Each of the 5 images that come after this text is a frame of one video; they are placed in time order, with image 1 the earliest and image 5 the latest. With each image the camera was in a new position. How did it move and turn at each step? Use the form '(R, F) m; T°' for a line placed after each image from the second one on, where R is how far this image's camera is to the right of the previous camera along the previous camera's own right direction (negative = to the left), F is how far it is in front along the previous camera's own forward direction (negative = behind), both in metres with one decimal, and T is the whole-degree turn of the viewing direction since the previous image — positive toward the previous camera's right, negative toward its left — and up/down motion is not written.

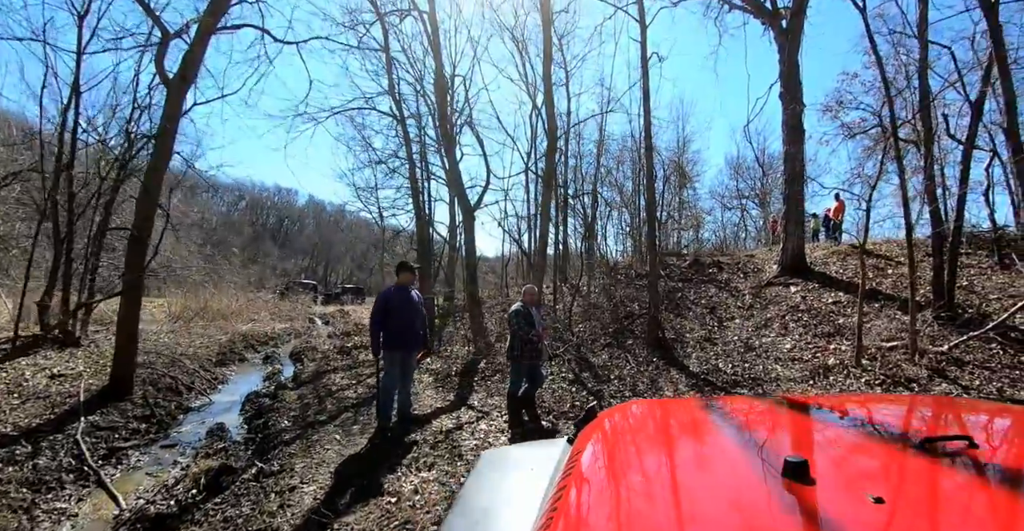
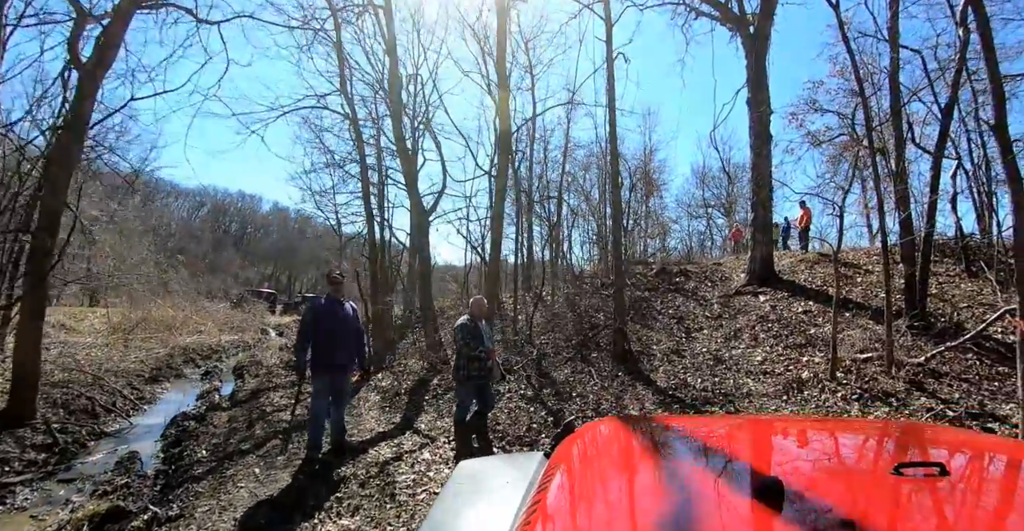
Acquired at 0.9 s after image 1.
(+0.3, +0.8) m; +3°
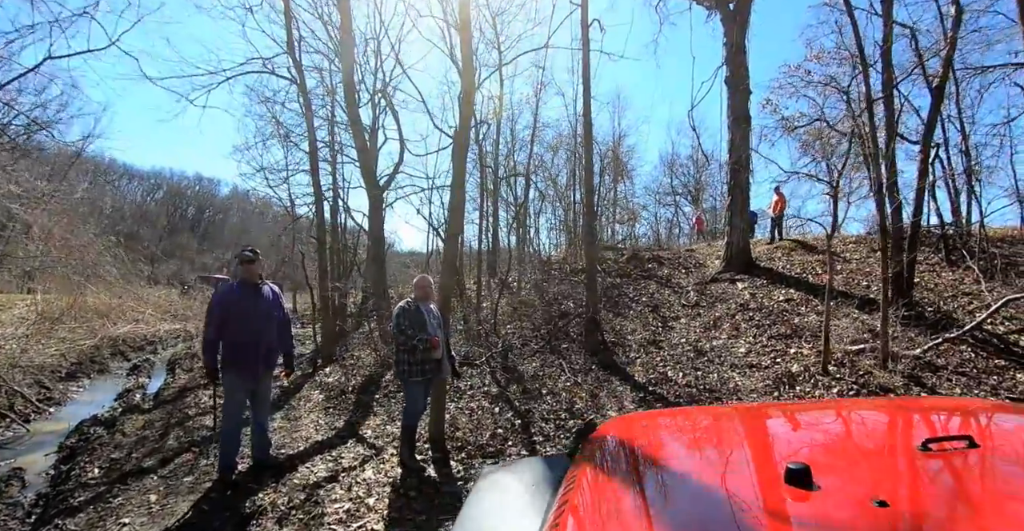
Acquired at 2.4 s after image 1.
(+0.1, +1.1) m; +4°
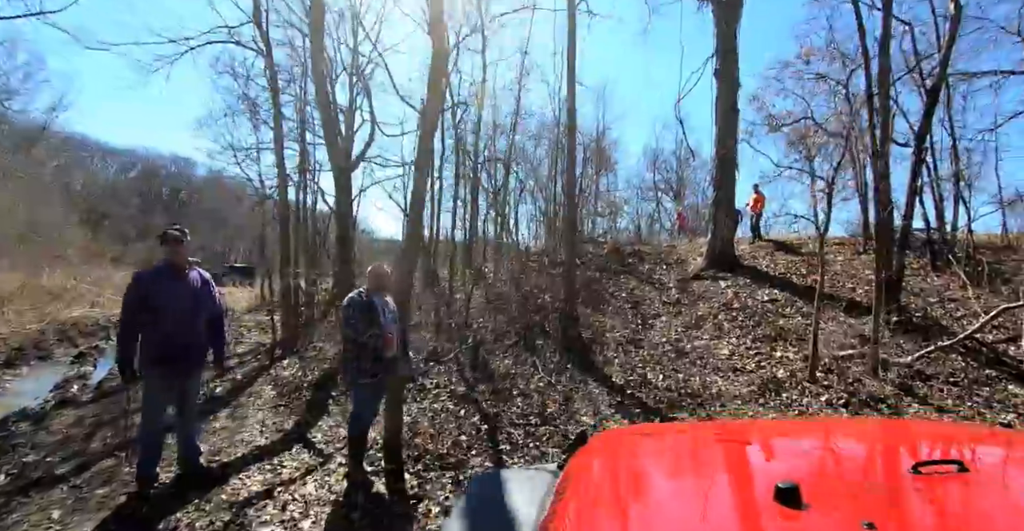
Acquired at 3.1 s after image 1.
(+0.1, +0.6) m; +2°
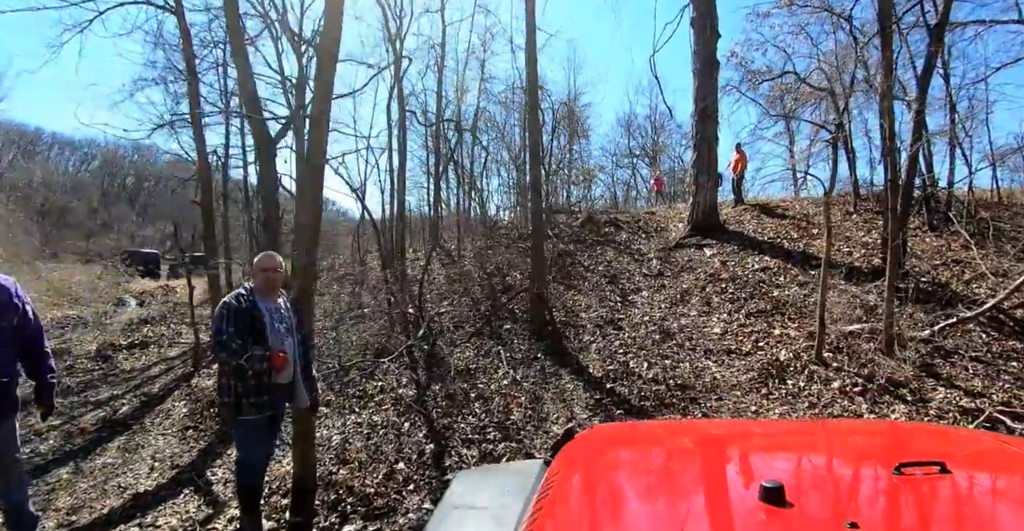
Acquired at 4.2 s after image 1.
(+0.3, +1.3) m; +2°
